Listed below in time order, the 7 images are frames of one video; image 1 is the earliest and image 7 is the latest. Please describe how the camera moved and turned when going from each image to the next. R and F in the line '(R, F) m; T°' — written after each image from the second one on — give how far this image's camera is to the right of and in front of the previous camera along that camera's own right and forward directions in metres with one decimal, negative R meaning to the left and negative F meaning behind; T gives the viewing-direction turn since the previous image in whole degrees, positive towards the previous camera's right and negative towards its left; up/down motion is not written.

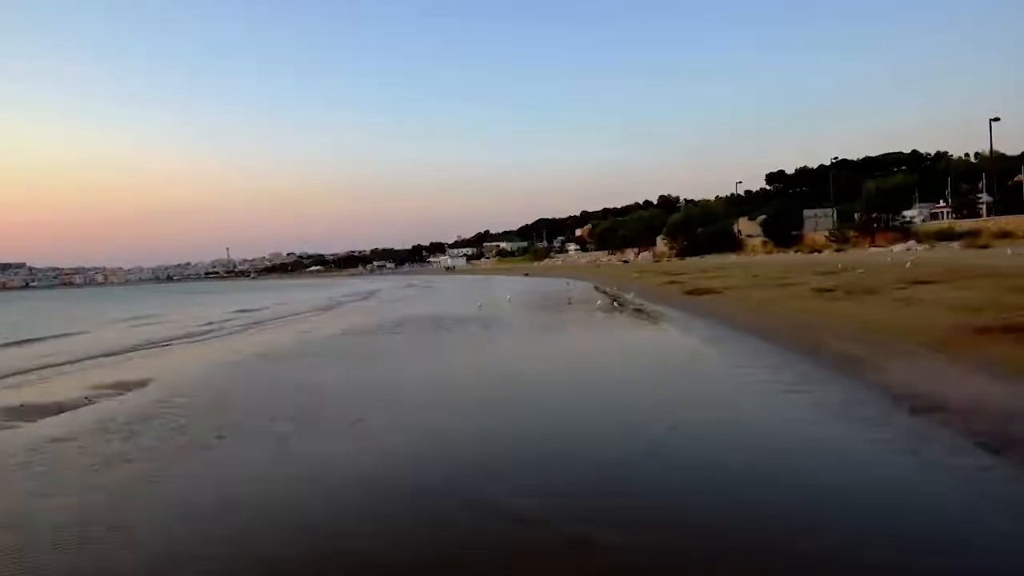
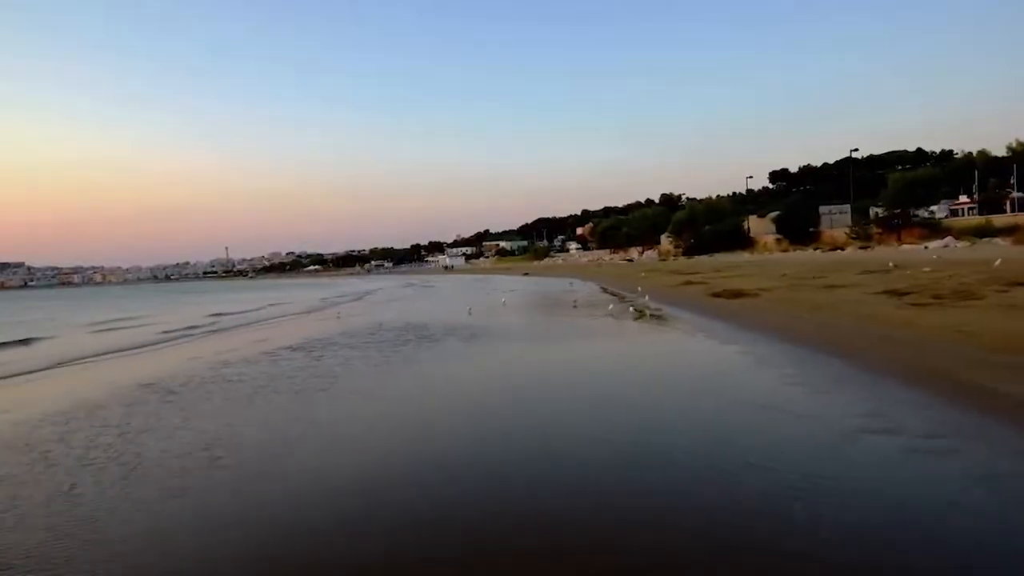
(+0.1, +2.1) m; 0°
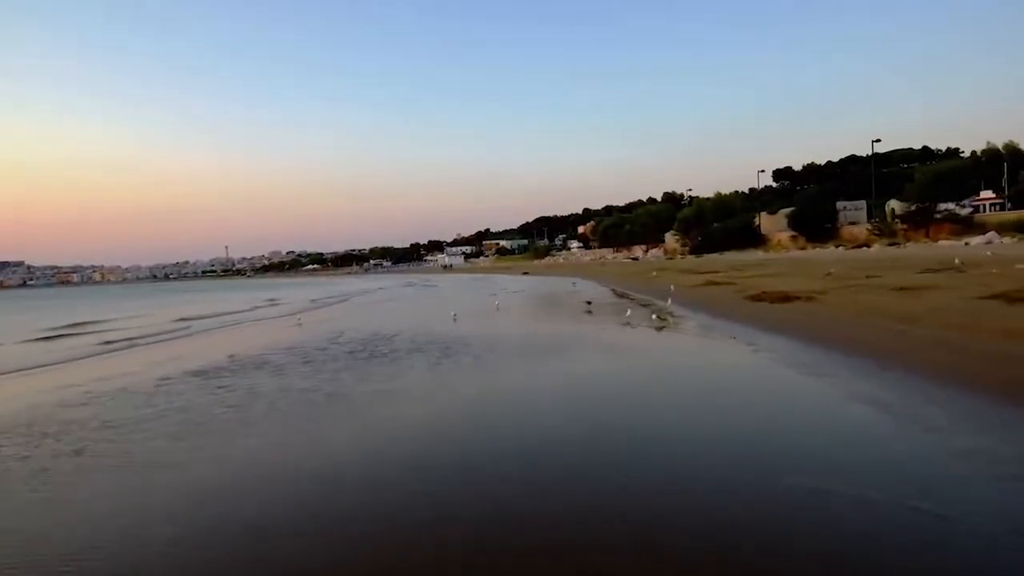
(+0.1, +2.0) m; 0°
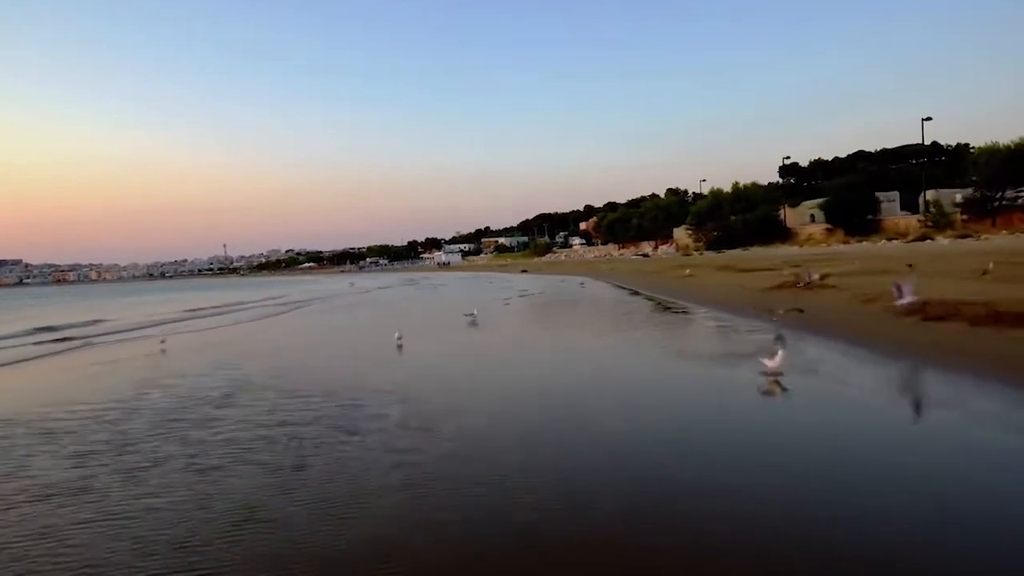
(+0.1, +3.7) m; 0°
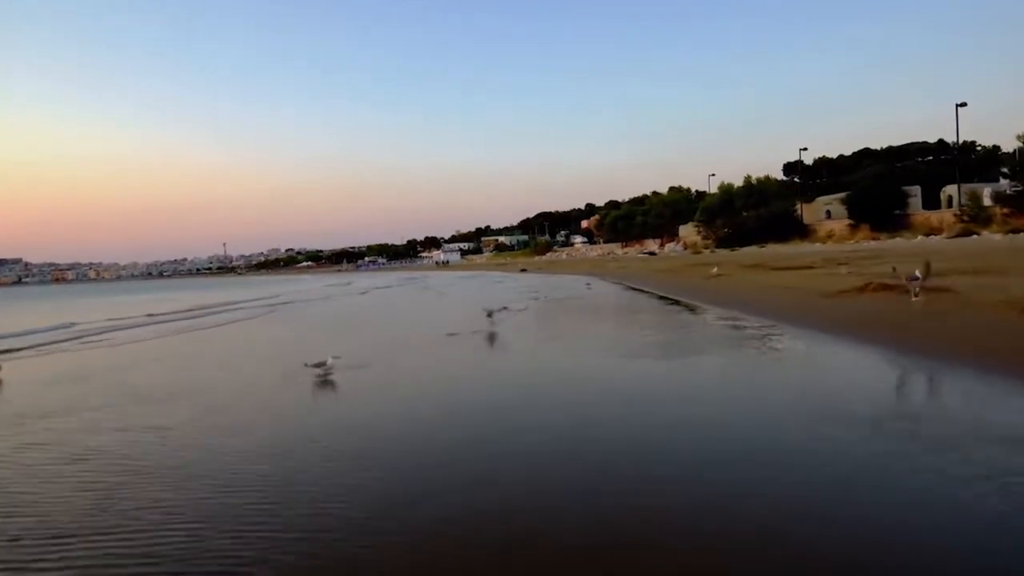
(+0.1, +2.0) m; 0°
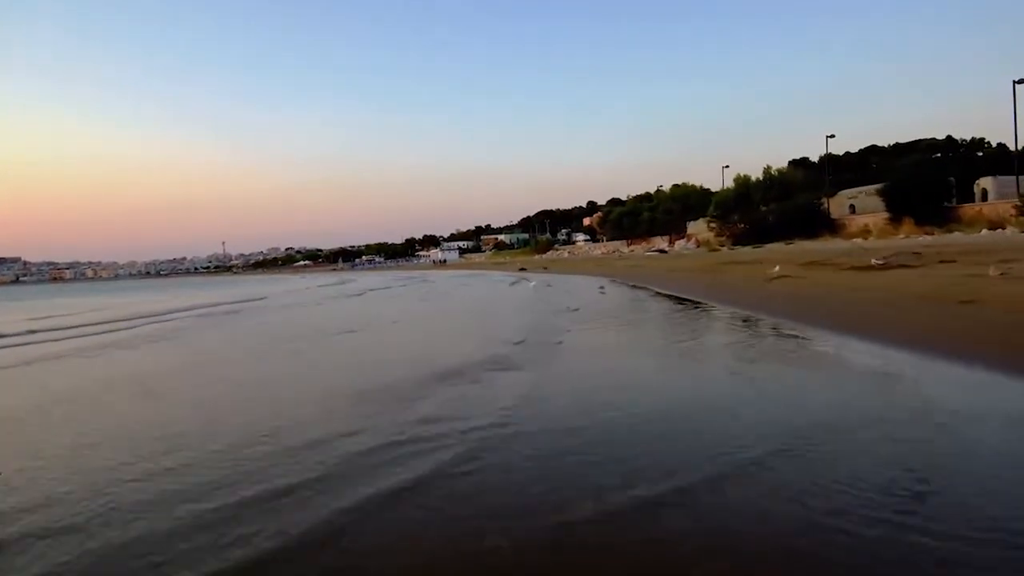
(+0.1, +2.8) m; 0°
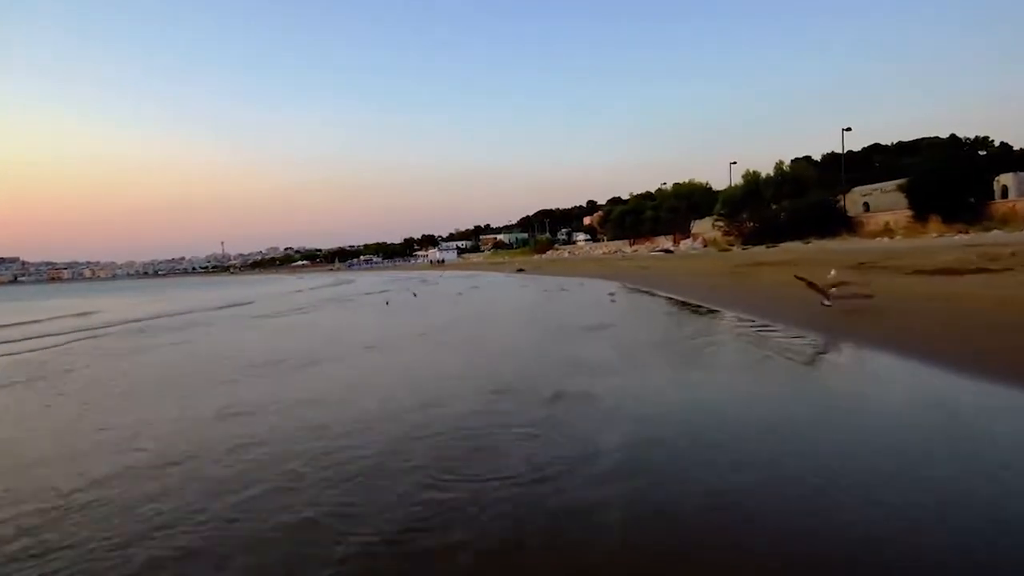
(+0.1, +1.5) m; 0°
